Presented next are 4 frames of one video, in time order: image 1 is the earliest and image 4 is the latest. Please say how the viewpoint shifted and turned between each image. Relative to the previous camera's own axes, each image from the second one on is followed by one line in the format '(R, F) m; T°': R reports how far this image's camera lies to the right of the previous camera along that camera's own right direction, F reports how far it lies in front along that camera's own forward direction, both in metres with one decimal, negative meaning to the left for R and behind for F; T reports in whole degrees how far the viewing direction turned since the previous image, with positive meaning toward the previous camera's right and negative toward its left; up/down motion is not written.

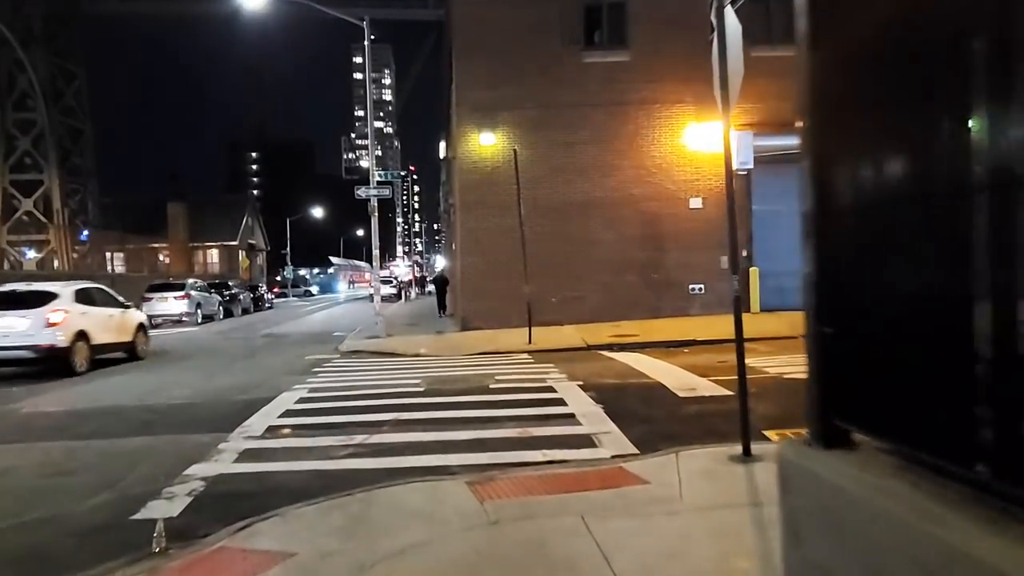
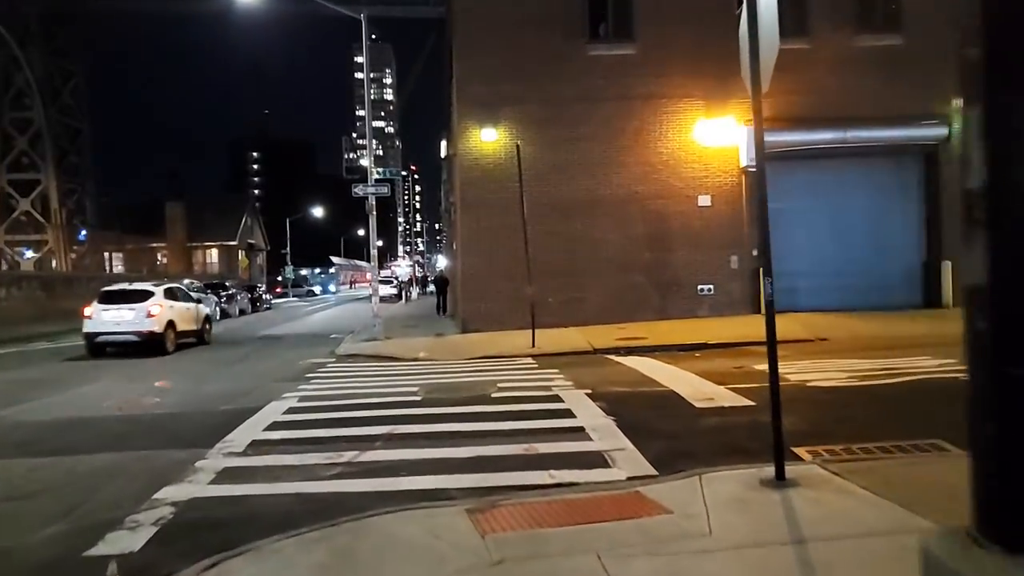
(0.0, +0.8) m; 0°
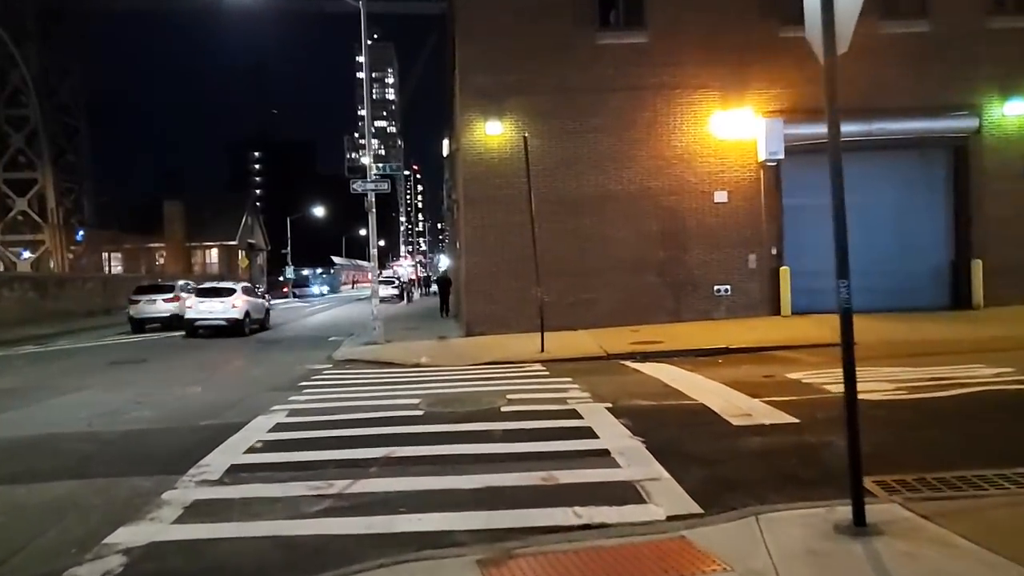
(-0.1, +1.1) m; 0°
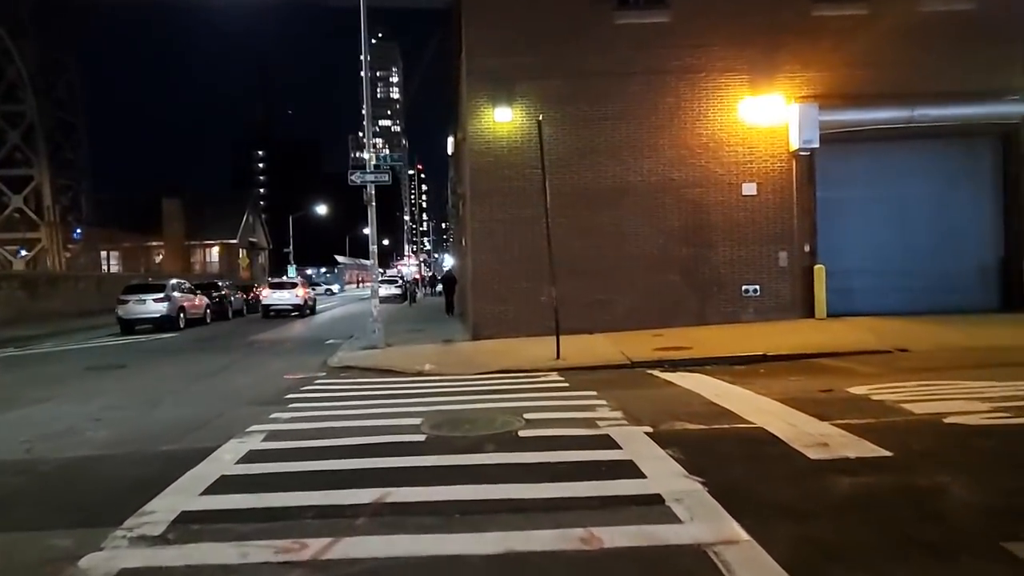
(-0.2, +1.7) m; 0°
